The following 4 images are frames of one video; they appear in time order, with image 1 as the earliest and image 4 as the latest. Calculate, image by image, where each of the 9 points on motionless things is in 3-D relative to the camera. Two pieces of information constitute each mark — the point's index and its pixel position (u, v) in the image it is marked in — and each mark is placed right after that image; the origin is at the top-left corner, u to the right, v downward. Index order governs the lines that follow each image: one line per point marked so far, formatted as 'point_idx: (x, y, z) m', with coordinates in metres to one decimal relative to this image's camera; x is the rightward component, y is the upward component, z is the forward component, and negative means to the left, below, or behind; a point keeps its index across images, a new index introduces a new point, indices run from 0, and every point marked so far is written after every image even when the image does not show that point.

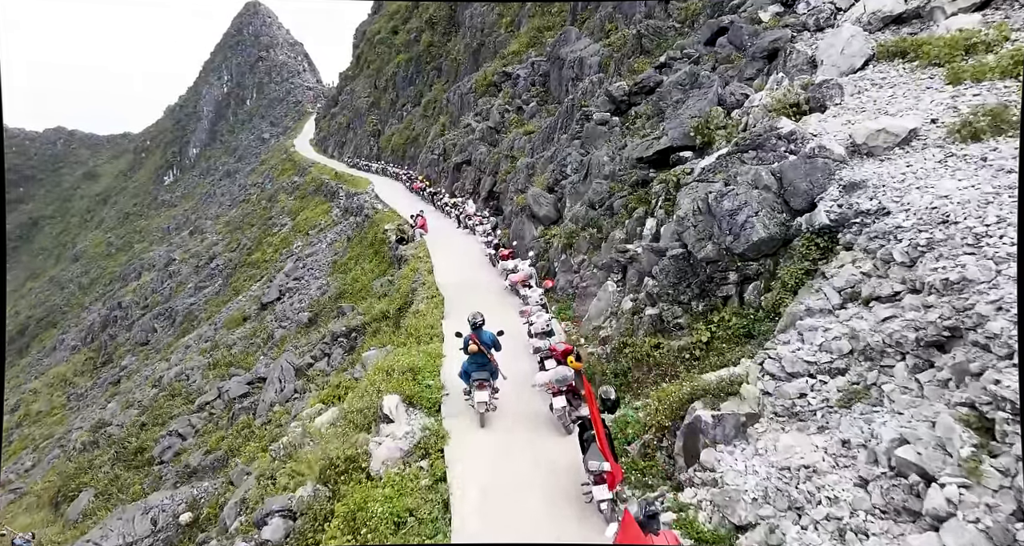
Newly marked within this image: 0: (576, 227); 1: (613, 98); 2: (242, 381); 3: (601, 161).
0: (+1.4, +1.0, +11.8) m
1: (+3.0, +5.1, +15.4) m
2: (-9.2, -3.7, +18.0) m
3: (+2.2, +2.7, +13.1) m
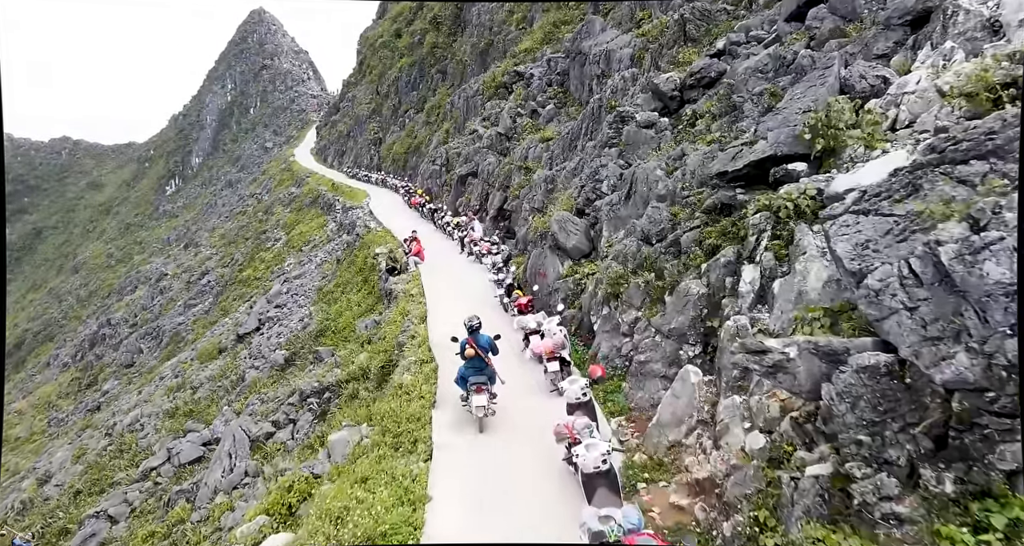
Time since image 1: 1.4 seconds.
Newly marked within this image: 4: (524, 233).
0: (+1.8, +0.1, +8.5) m
1: (+3.4, +4.1, +12.1) m
2: (-8.8, -4.7, +14.7) m
3: (+2.6, +1.8, +9.7) m
4: (+0.5, +1.0, +15.9) m
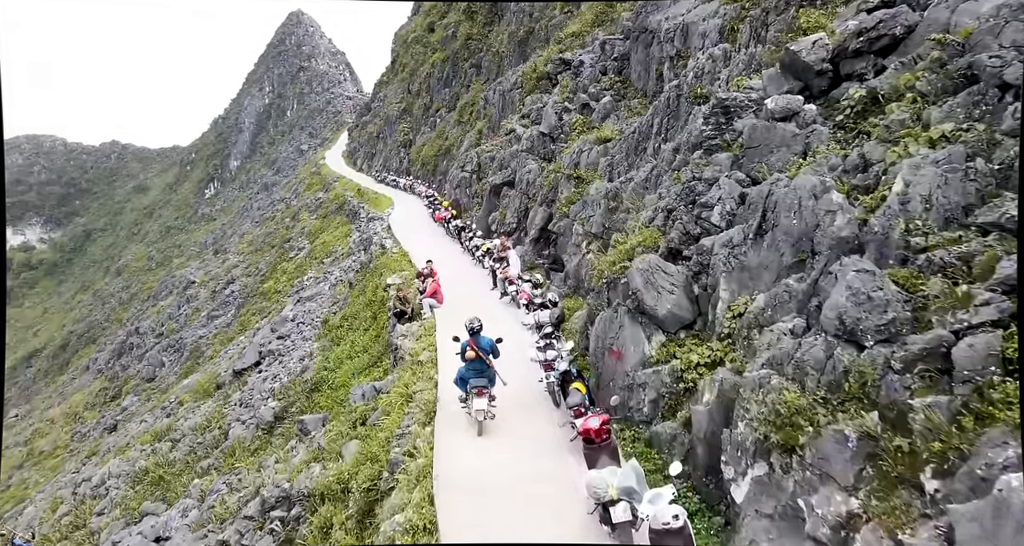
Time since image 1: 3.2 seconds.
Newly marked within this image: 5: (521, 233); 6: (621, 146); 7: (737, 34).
0: (+2.3, -0.9, +4.4) m
1: (+4.2, +3.0, +7.9) m
2: (-7.8, -5.6, +11.3) m
3: (+3.3, +0.7, +5.5) m
4: (+1.6, -0.1, +11.9) m
5: (+0.3, +1.3, +16.6) m
6: (+2.9, +3.4, +14.3) m
7: (+5.3, +5.6, +12.3) m
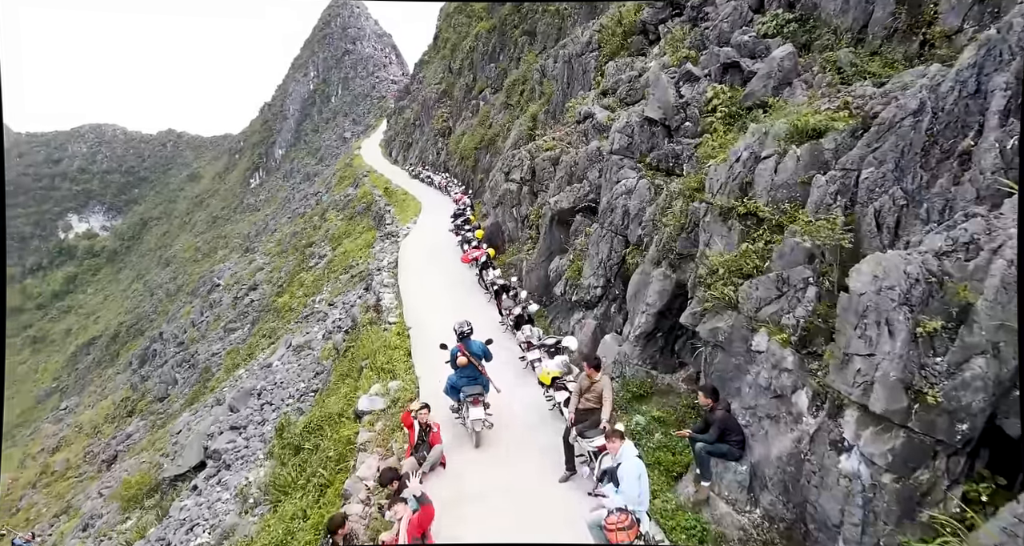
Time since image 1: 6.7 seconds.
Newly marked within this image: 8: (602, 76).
0: (+2.6, -3.1, -3.7) m
1: (+4.8, +0.9, -0.5) m
2: (-7.0, -7.4, +4.2) m
3: (+3.6, -1.4, -2.6) m
4: (+2.6, -2.0, +3.8) m
5: (+1.7, -0.6, +8.6) m
6: (+4.1, +1.4, +6.0) m
7: (+6.3, +3.6, +3.8) m
8: (+2.7, +5.8, +15.4) m
